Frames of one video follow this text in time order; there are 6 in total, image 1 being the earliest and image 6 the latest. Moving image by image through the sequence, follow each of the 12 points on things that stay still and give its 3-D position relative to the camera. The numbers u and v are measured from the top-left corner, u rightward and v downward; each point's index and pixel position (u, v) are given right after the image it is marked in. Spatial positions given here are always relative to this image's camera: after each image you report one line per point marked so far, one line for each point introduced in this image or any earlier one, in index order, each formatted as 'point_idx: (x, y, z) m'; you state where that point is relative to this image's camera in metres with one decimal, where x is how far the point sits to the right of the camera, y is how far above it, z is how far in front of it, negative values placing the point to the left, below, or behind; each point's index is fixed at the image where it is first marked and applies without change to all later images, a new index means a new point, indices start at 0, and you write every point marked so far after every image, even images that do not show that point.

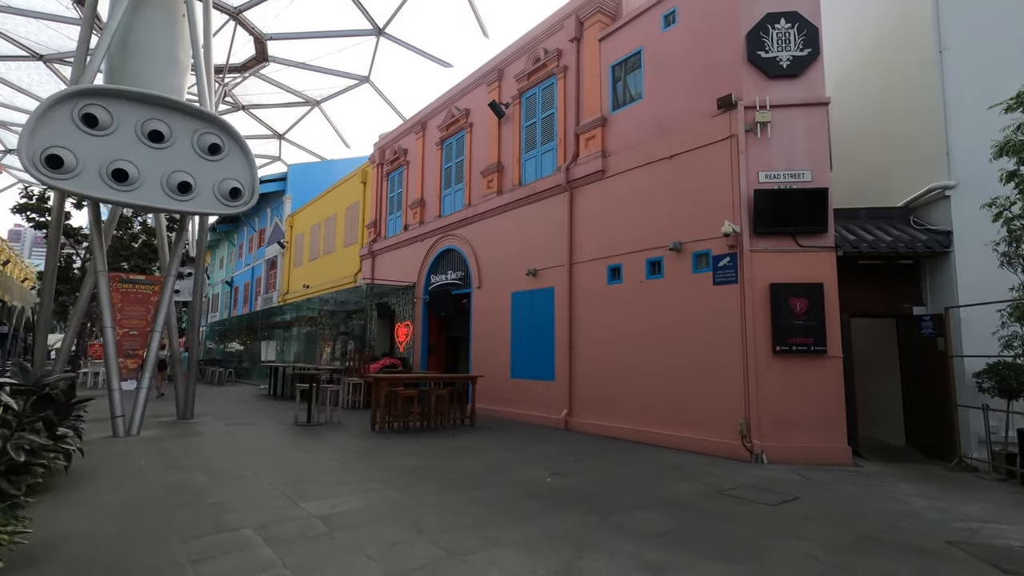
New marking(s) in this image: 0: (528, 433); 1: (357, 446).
0: (+0.3, -2.9, +10.8) m
1: (-2.7, -2.7, +9.1) m
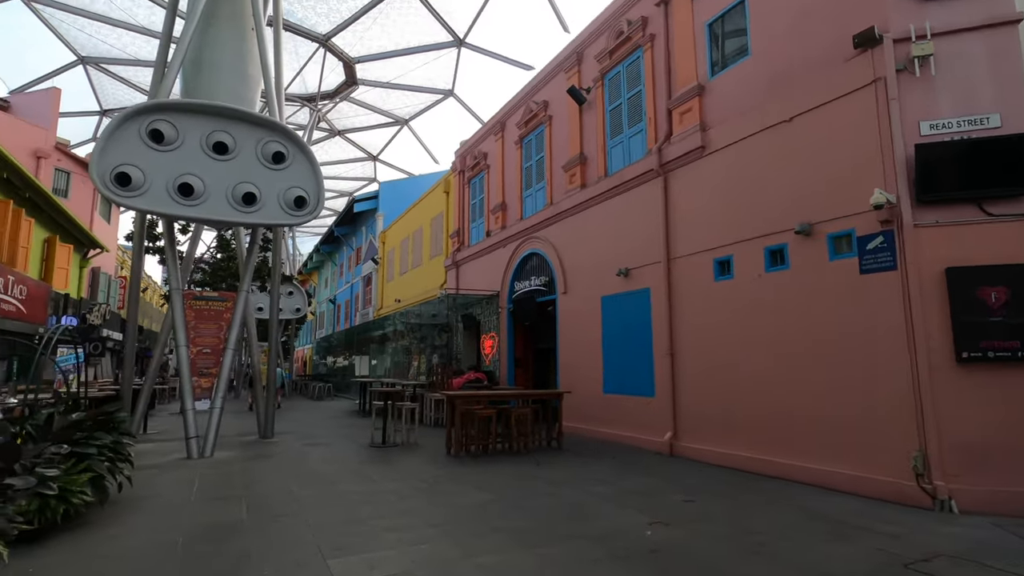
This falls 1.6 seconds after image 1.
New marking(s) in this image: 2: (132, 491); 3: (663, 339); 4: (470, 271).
0: (+1.9, -2.9, +9.1) m
1: (-1.3, -2.8, +8.0) m
2: (-4.8, -2.6, +6.8) m
3: (+2.9, -1.0, +10.4) m
4: (-1.5, +0.6, +19.6) m
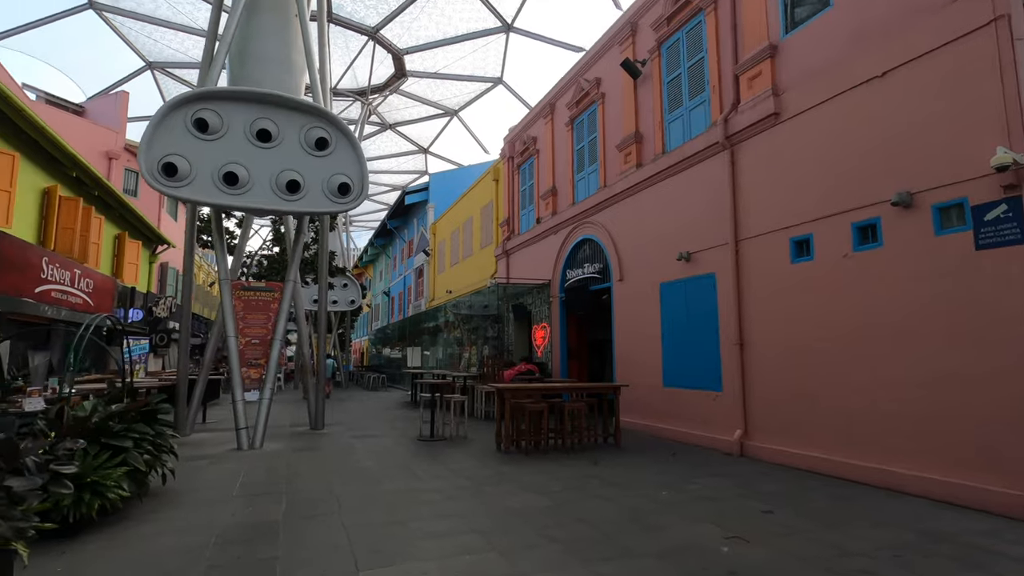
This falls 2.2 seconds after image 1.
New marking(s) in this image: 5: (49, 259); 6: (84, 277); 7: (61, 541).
0: (+2.8, -2.7, +8.3) m
1: (-0.6, -2.6, +7.5) m
2: (-4.2, -2.5, +6.7) m
3: (+3.9, -0.7, +9.5) m
4: (+0.3, +1.0, +19.0) m
5: (-9.2, +0.6, +10.6) m
6: (-9.9, +0.2, +12.3) m
7: (-3.9, -2.2, +4.6) m
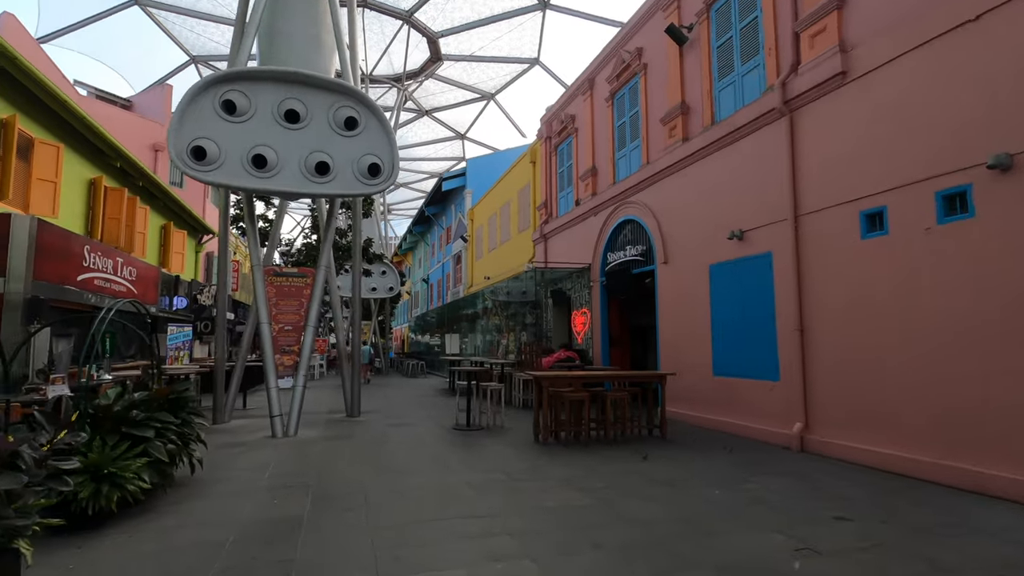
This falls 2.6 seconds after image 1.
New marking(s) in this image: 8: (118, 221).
0: (+3.3, -2.4, +7.7) m
1: (-0.1, -2.4, +7.1) m
2: (-3.7, -2.3, +6.5) m
3: (+4.5, -0.4, +8.7) m
4: (+1.6, +1.5, +18.4) m
5: (-8.5, +0.8, +10.7) m
6: (-9.0, +0.5, +12.5) m
7: (-3.6, -2.1, +4.4) m
8: (-11.3, +1.9, +15.2) m
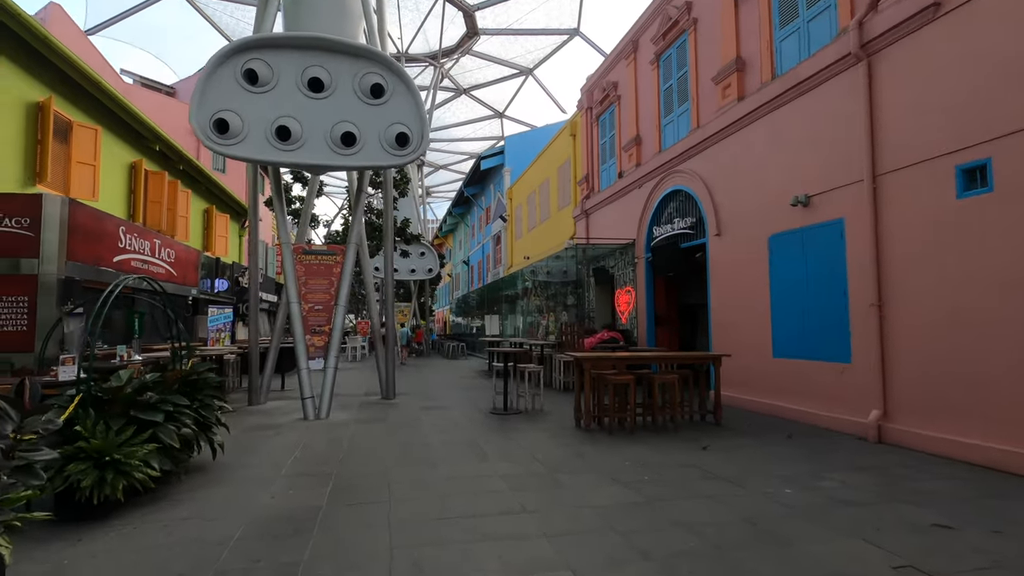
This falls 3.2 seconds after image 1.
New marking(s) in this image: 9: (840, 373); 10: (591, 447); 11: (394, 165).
0: (+3.8, -2.0, +6.8) m
1: (+0.4, -2.0, +6.5) m
2: (-3.3, -2.0, +6.2) m
3: (+5.1, 0.0, +7.7) m
4: (+2.9, +2.2, +17.5) m
5: (-7.8, +1.2, +10.7) m
6: (-8.2, +0.9, +12.5) m
7: (-3.3, -1.8, +4.1) m
8: (-10.2, +2.4, +15.4) m
9: (+4.9, -1.3, +8.0) m
10: (+1.0, -2.1, +6.9) m
11: (-2.0, +2.1, +8.9) m
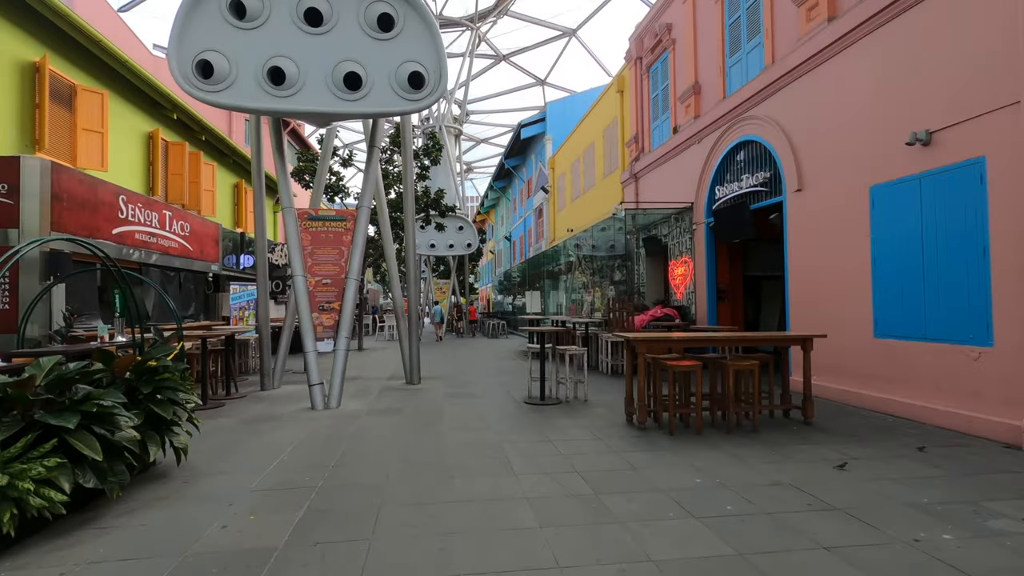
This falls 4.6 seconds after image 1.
0: (+4.2, -1.6, +5.1) m
1: (+0.7, -1.7, +5.1) m
2: (-3.0, -1.7, +5.1) m
3: (+5.5, +0.5, +5.8) m
4: (+4.1, +3.1, +15.7) m
5: (-7.1, +1.6, +9.8) m
6: (-7.3, +1.5, +11.7) m
7: (-3.2, -1.6, +3.0) m
8: (-9.1, +3.0, +14.6) m
9: (+5.4, -0.8, +6.2) m
10: (+1.4, -1.7, +5.4) m
11: (-1.5, +2.5, +7.5) m
